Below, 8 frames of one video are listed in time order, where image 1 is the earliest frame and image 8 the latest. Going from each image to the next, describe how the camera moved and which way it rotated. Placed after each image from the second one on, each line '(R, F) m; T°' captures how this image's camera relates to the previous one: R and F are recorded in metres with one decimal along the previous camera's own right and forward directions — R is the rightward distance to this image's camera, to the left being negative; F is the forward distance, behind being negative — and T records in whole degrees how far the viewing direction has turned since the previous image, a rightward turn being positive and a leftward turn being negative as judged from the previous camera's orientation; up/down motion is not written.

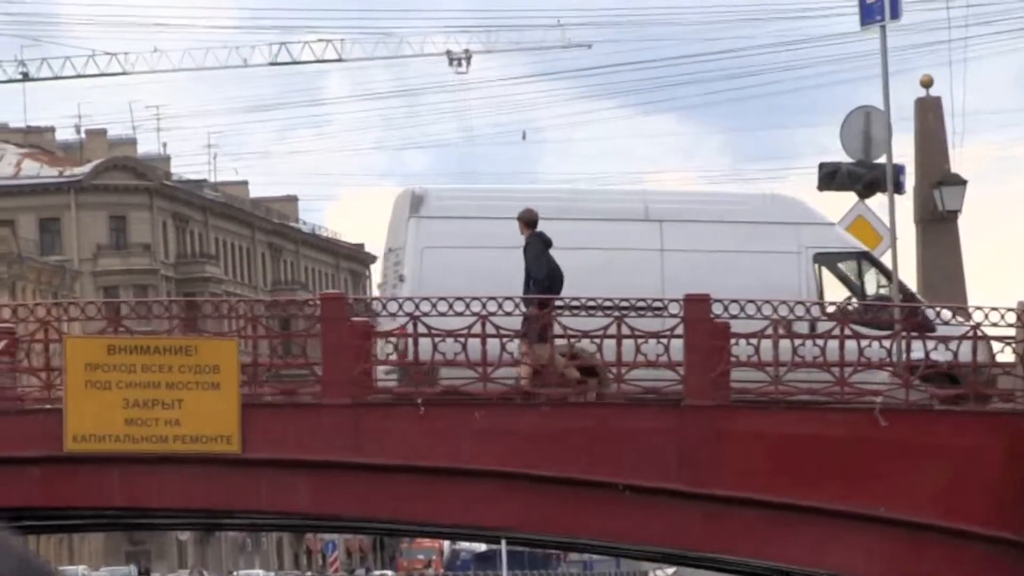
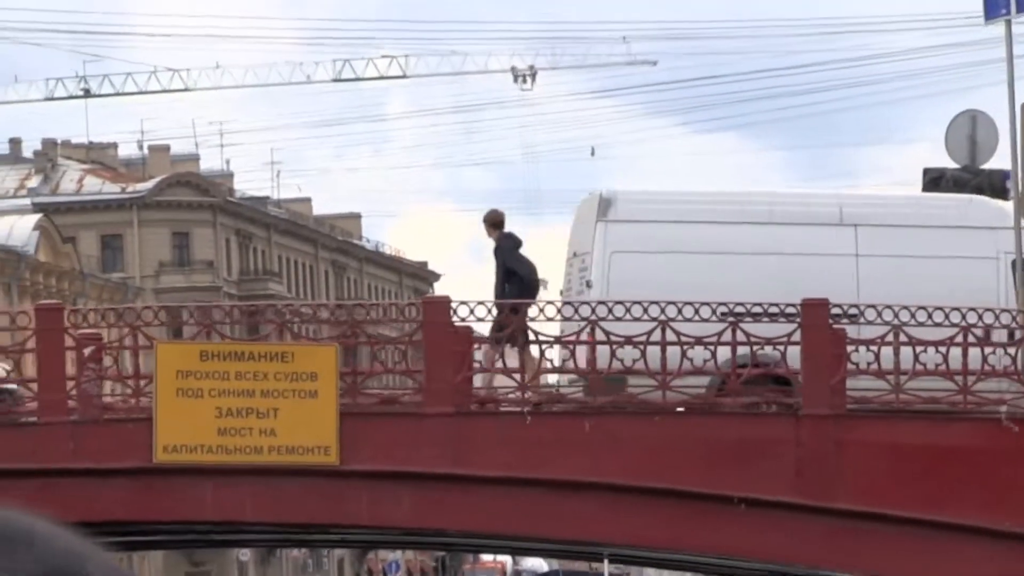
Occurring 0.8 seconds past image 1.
(-0.3, +0.3) m; -1°
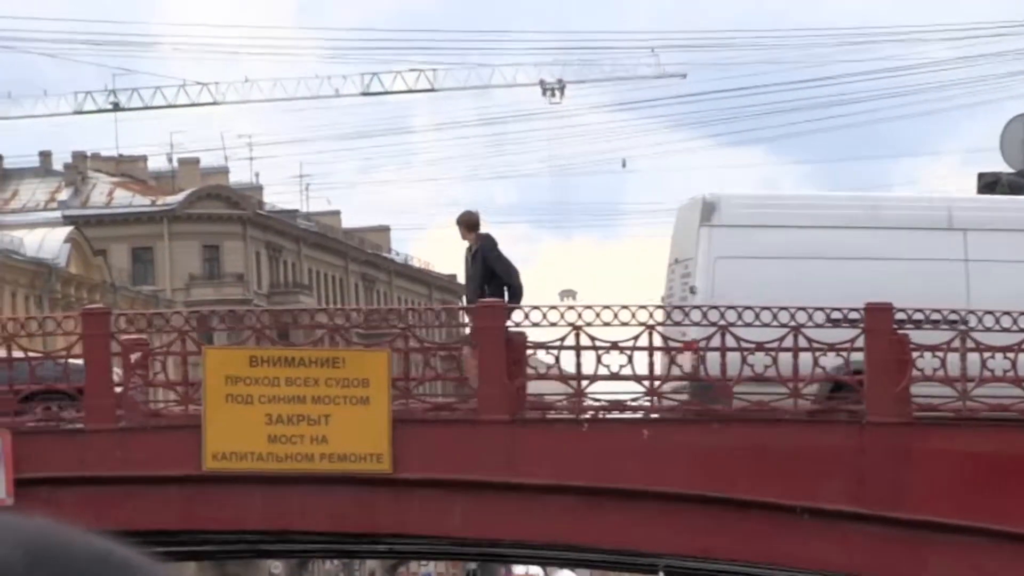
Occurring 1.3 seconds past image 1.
(-0.2, +0.1) m; 0°
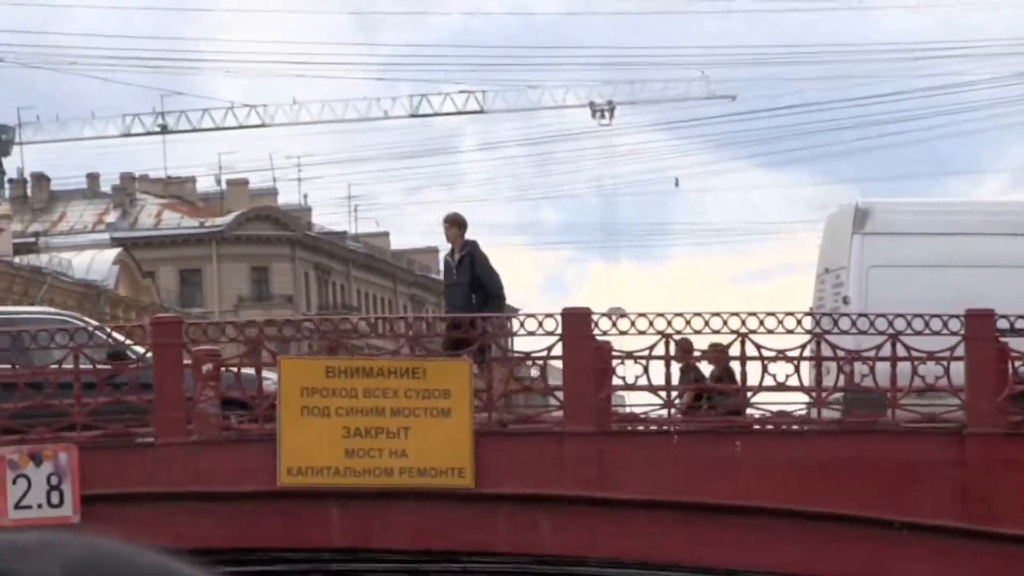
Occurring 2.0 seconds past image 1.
(-0.2, +0.3) m; 0°
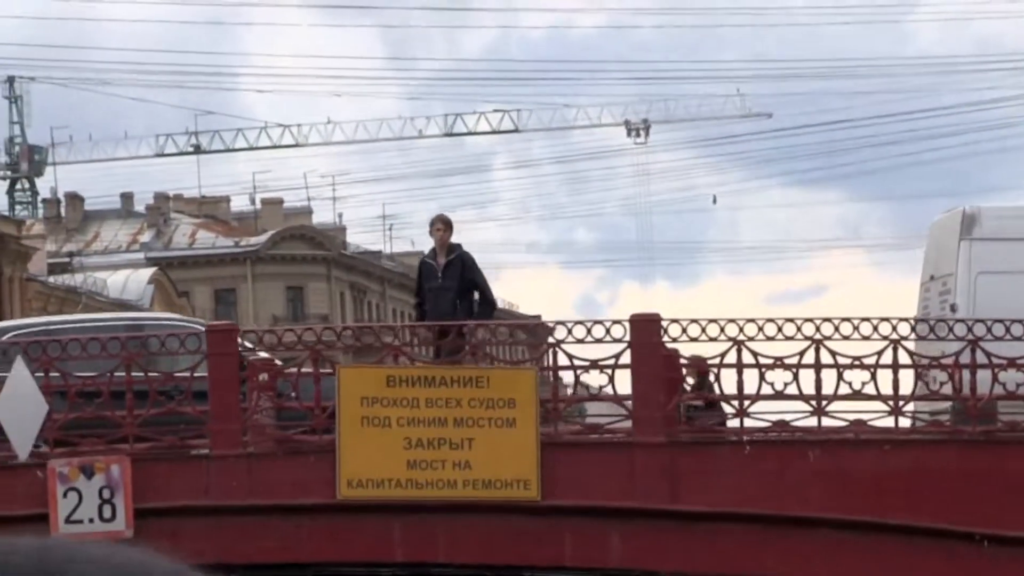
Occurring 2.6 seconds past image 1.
(-0.2, +0.3) m; 0°
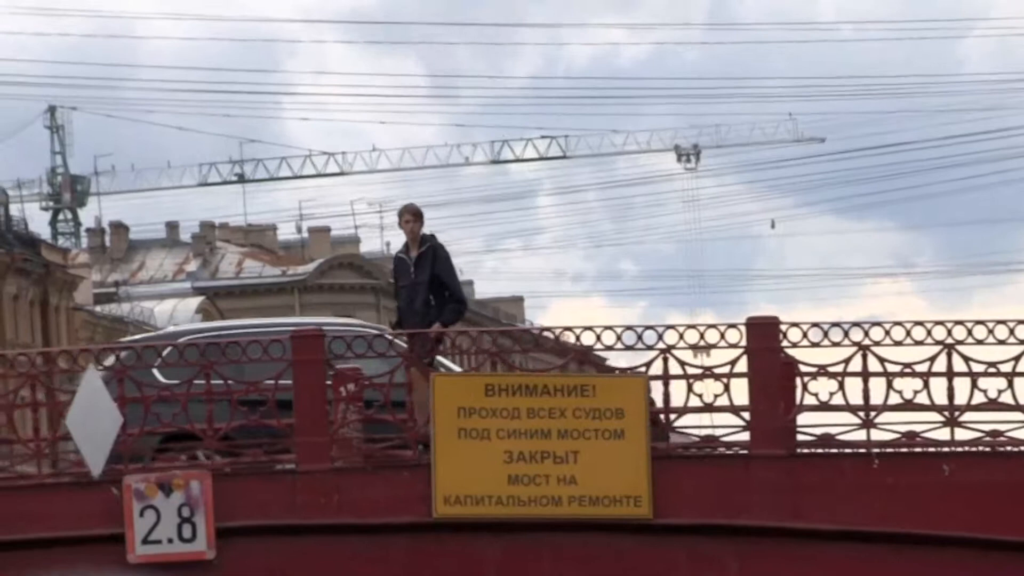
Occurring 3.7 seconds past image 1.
(-0.3, +0.6) m; 0°
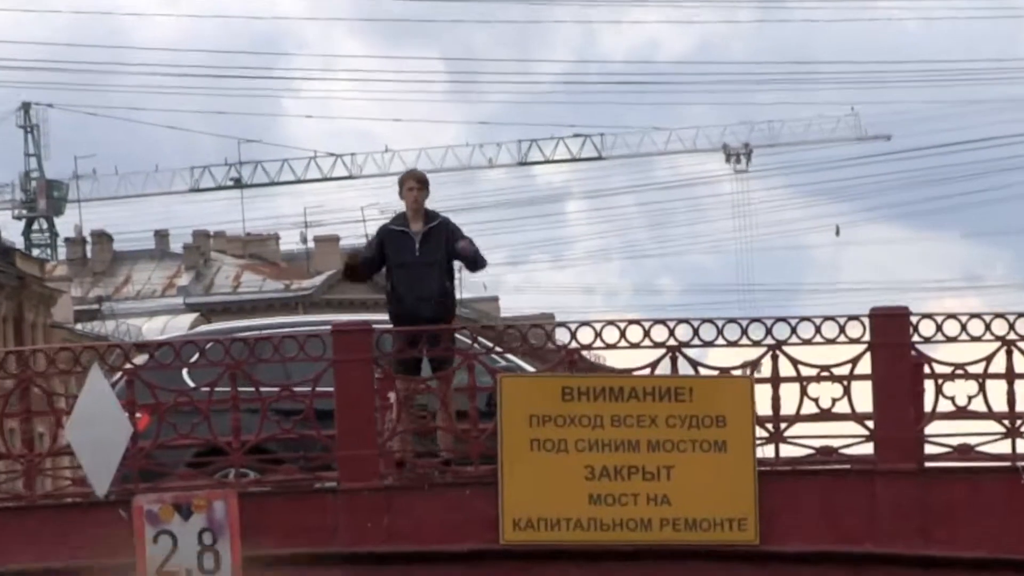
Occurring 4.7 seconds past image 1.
(-0.3, +1.6) m; 0°
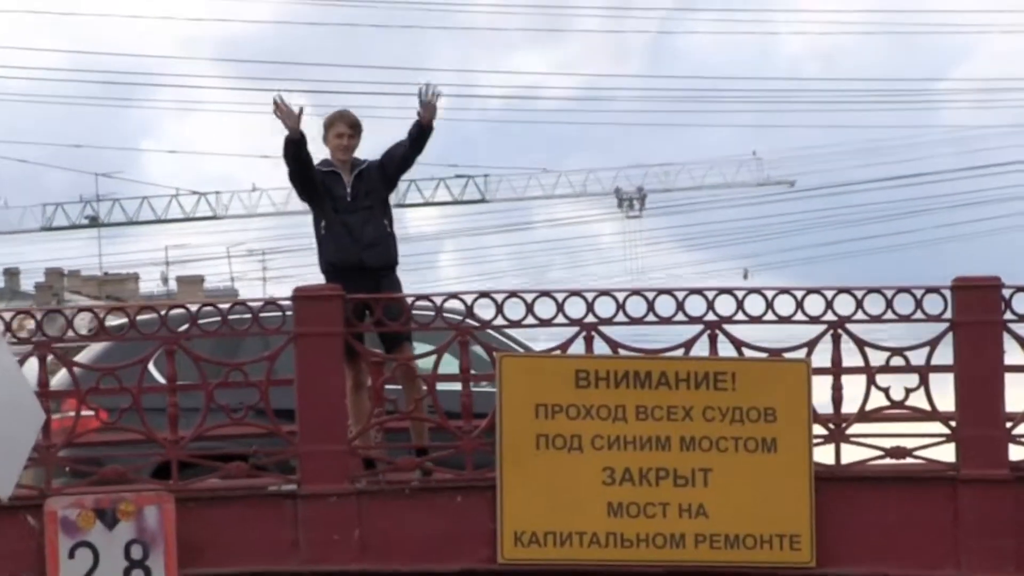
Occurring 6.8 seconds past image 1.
(-0.5, +1.7) m; +4°
